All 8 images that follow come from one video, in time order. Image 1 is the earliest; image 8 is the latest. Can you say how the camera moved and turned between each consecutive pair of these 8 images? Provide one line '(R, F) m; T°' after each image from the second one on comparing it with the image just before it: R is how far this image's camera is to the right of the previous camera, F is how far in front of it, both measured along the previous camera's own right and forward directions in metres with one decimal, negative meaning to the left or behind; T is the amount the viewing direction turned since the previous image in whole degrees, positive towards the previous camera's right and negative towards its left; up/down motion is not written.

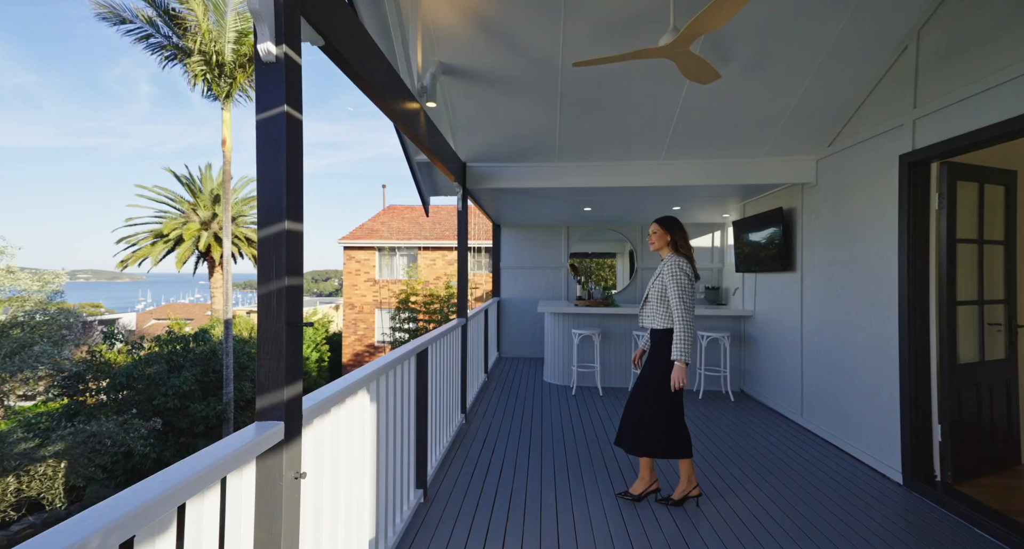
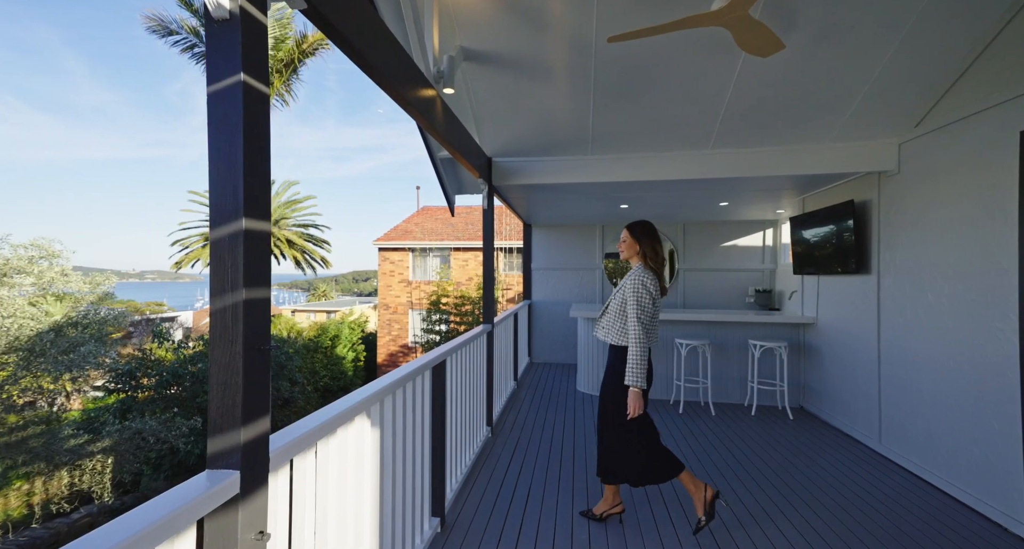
(0.0, +0.3) m; -5°
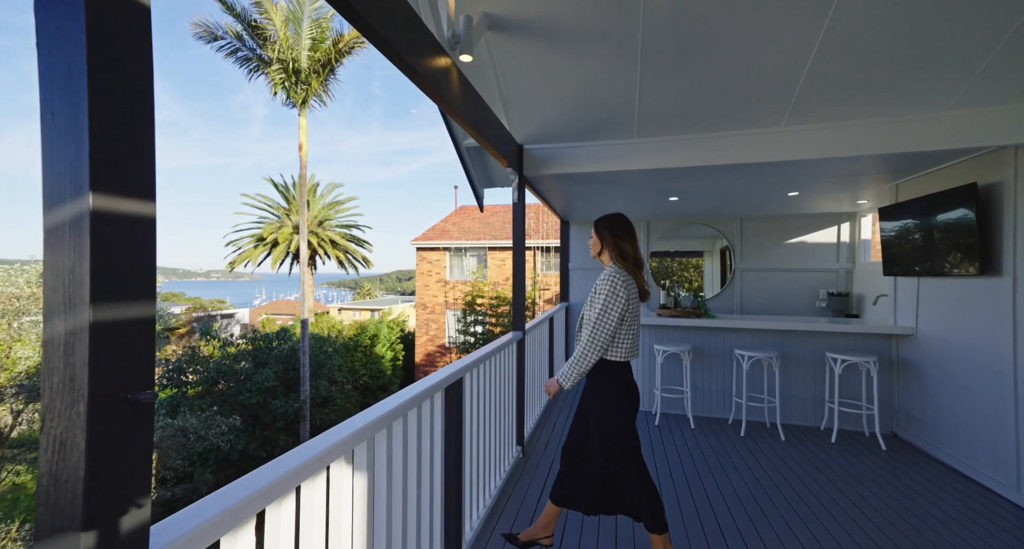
(0.0, +0.4) m; -5°
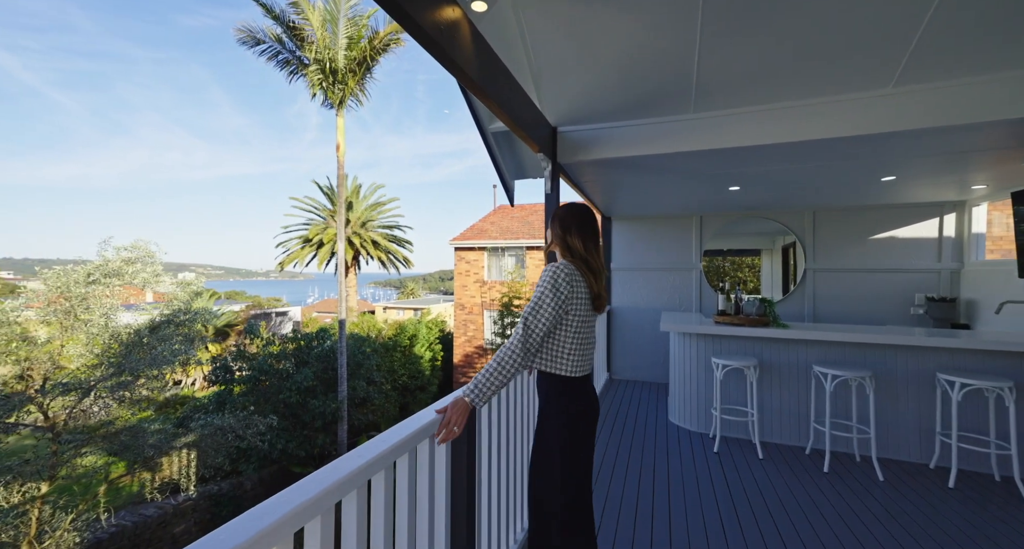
(+0.1, +0.4) m; -6°
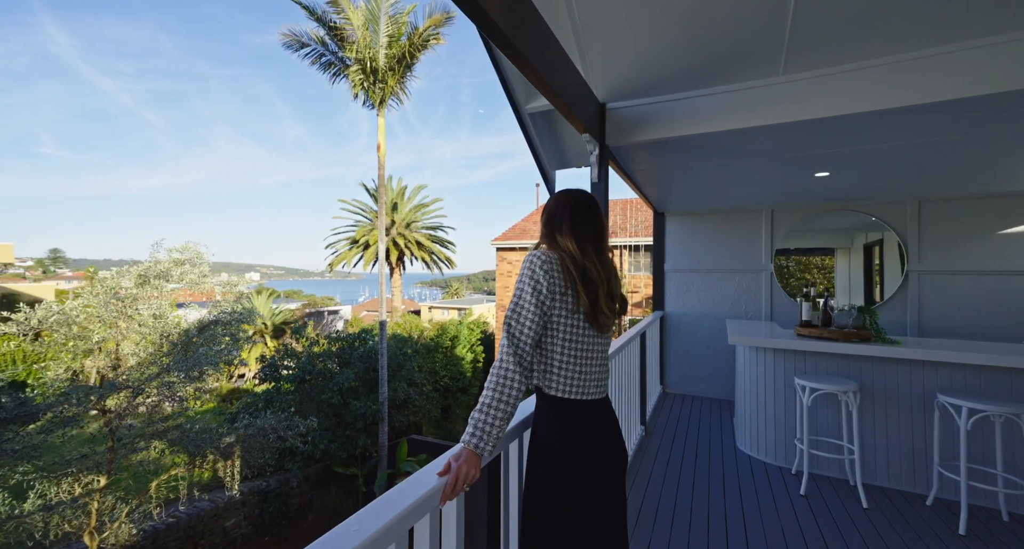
(0.0, +0.4) m; -6°
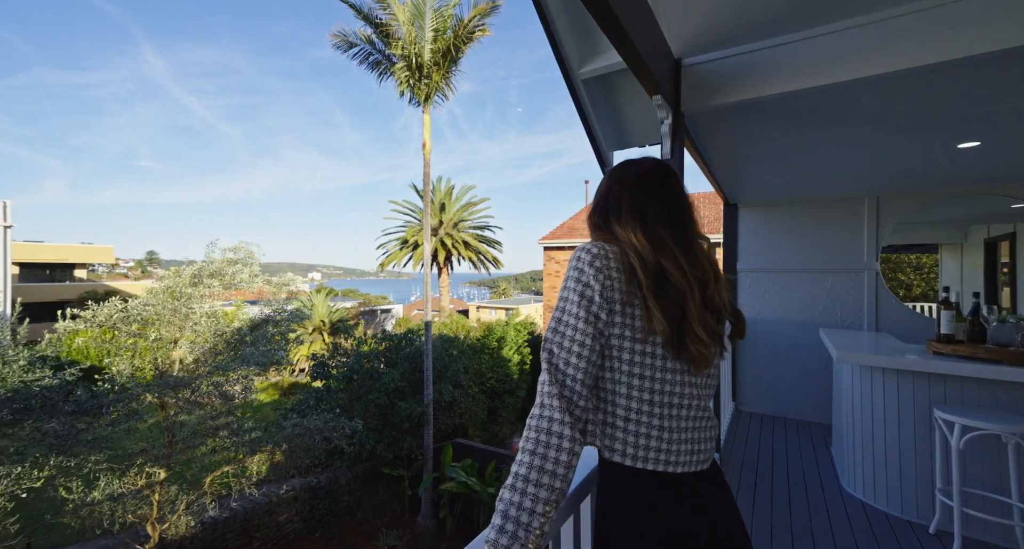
(0.0, +0.4) m; -7°
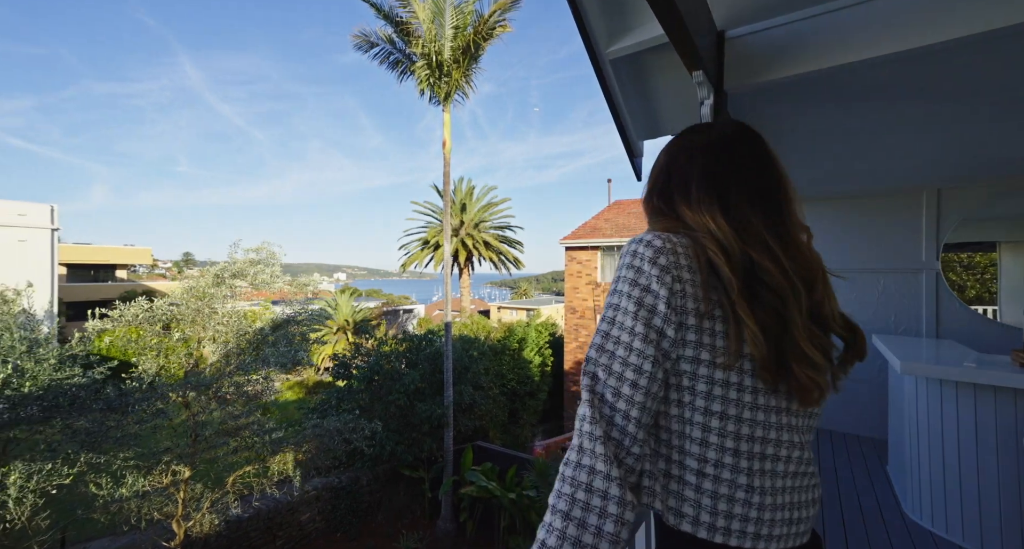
(0.0, +0.2) m; -3°
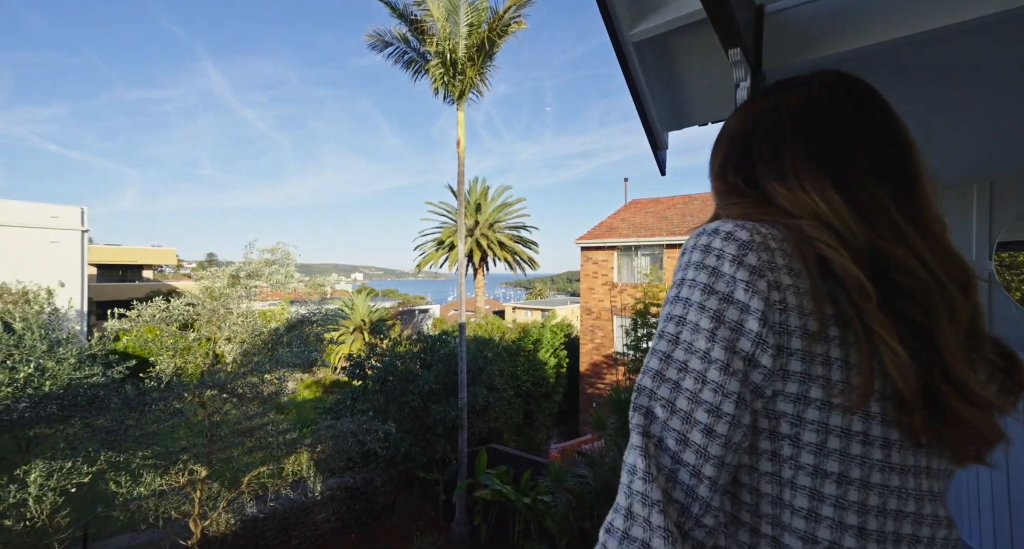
(0.0, +0.1) m; -2°
